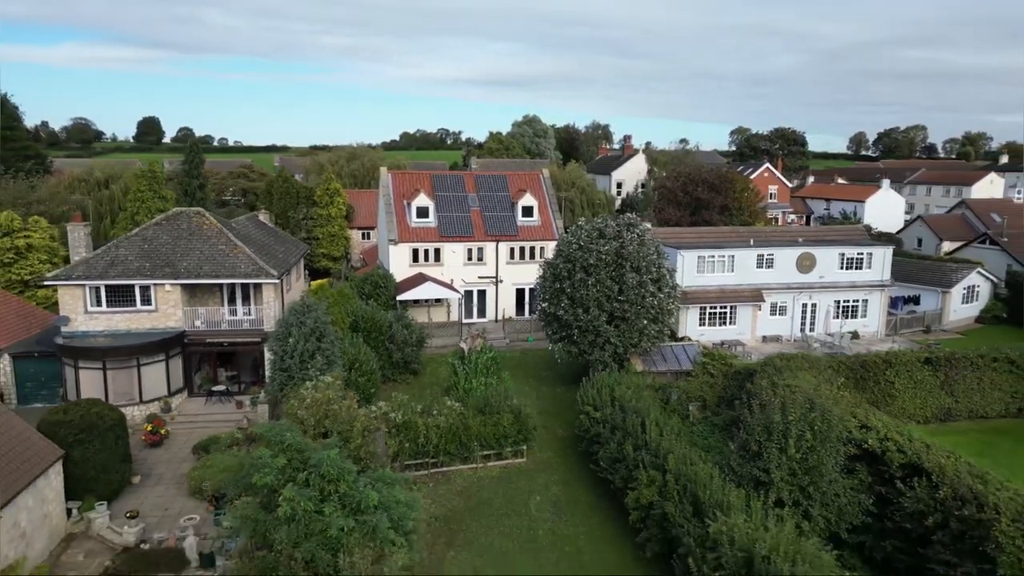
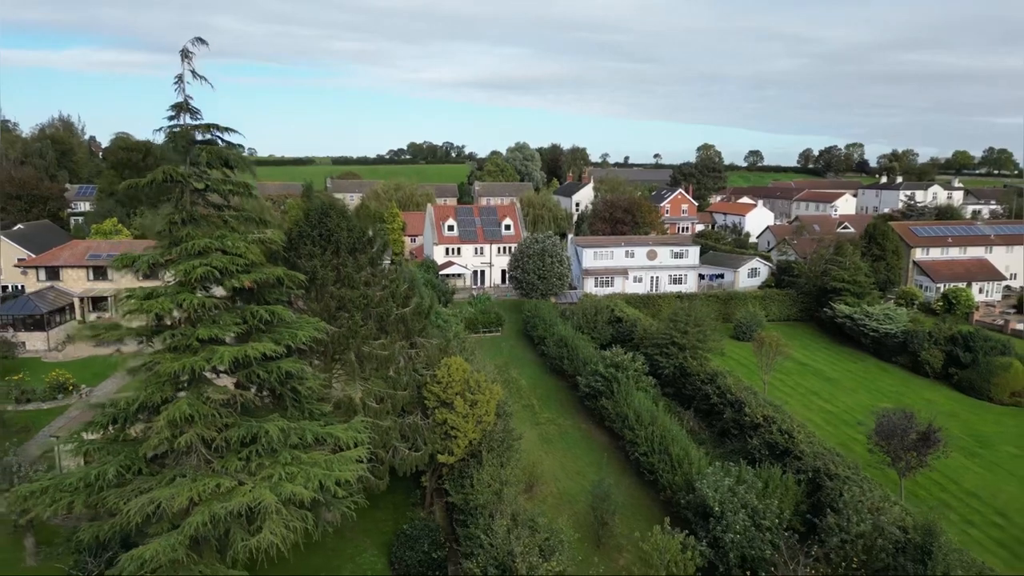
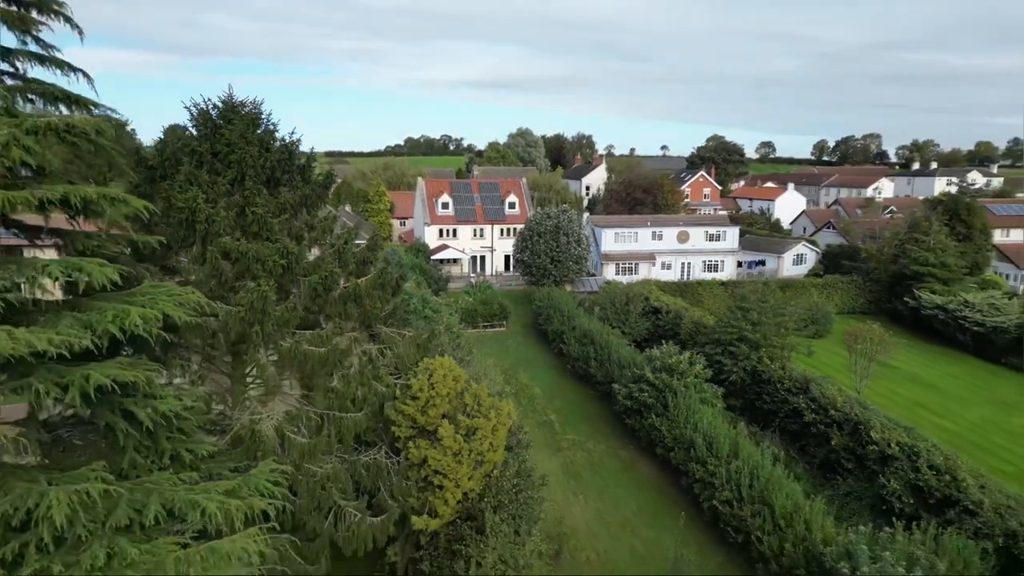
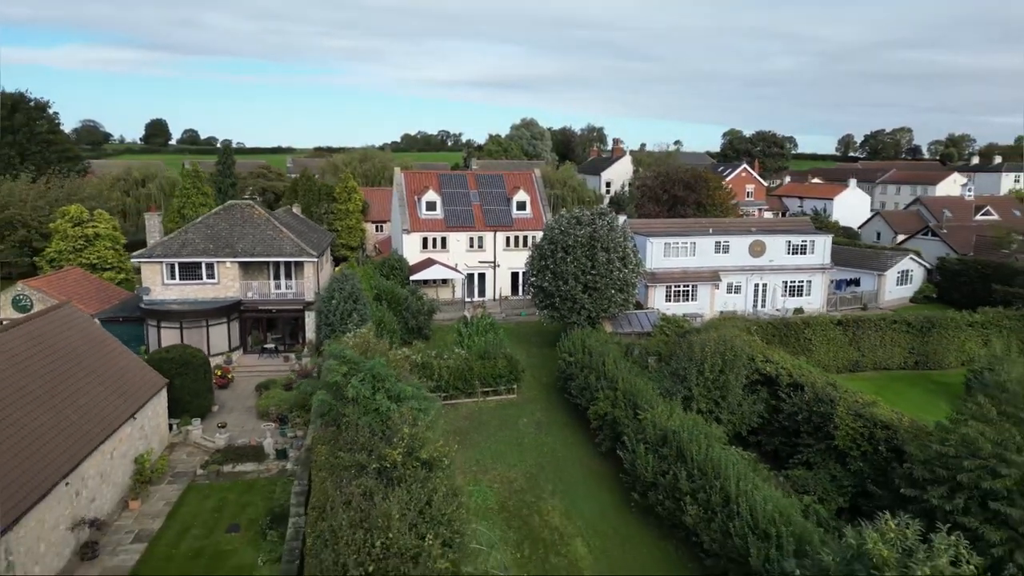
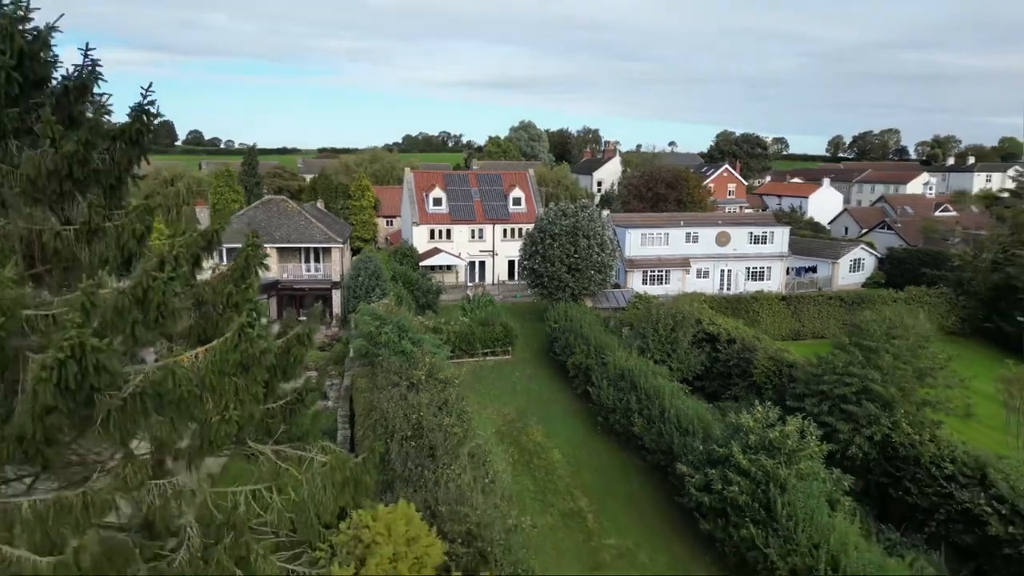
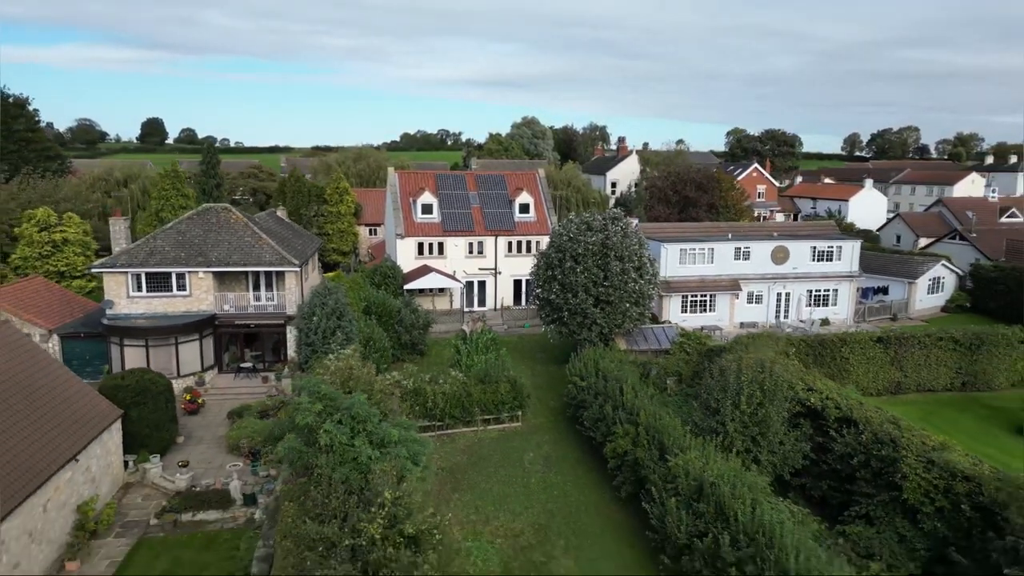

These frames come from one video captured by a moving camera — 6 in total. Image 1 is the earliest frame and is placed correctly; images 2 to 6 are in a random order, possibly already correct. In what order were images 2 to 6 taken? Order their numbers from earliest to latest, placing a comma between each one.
6, 4, 5, 3, 2
